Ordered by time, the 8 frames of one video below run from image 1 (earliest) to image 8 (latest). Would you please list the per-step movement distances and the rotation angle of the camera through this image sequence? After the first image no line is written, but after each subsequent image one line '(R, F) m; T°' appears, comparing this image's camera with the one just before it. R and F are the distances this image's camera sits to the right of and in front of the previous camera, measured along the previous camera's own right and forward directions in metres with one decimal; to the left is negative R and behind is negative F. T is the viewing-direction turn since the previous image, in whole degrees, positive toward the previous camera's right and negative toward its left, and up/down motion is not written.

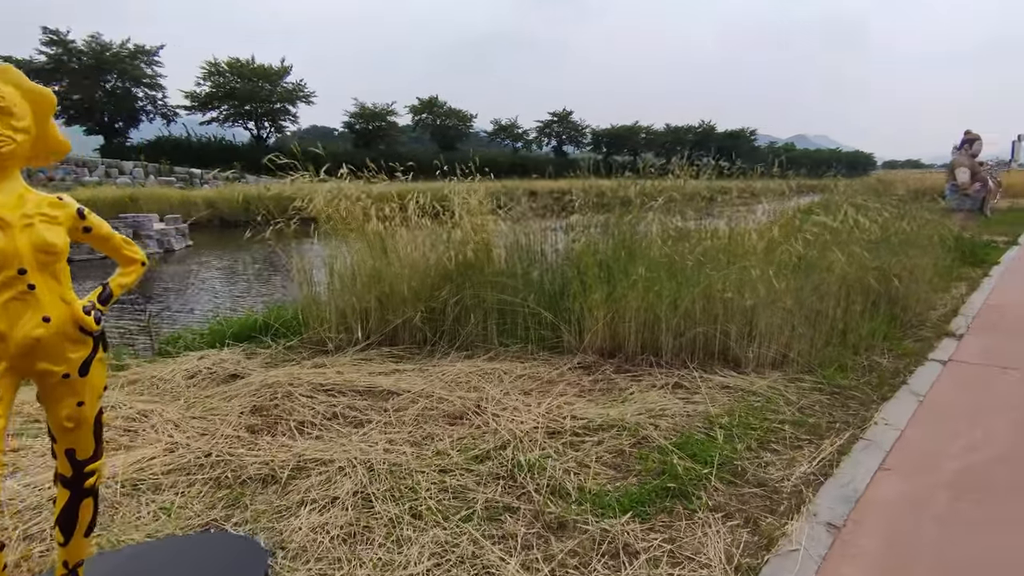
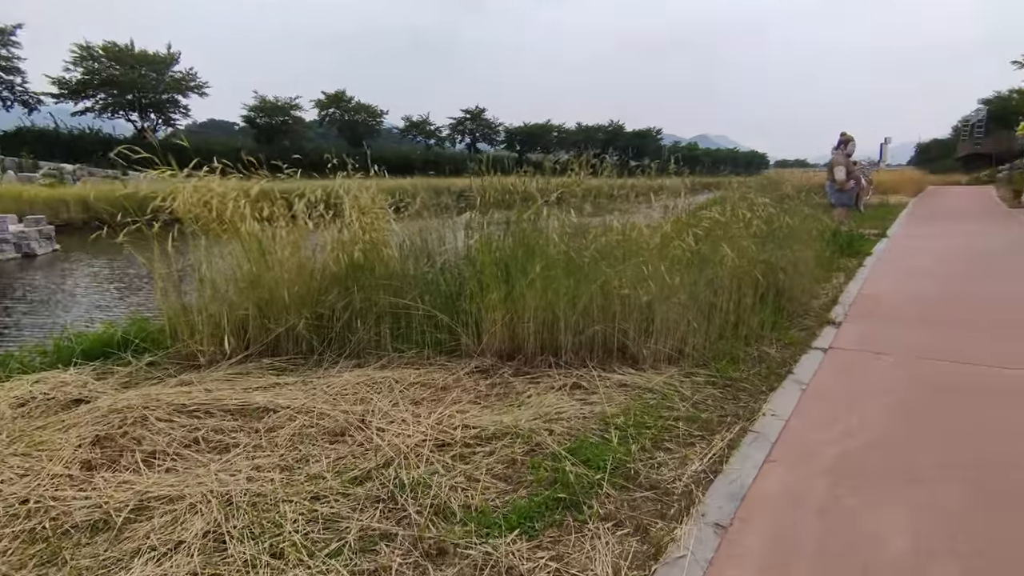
(+0.2, +0.1) m; +8°
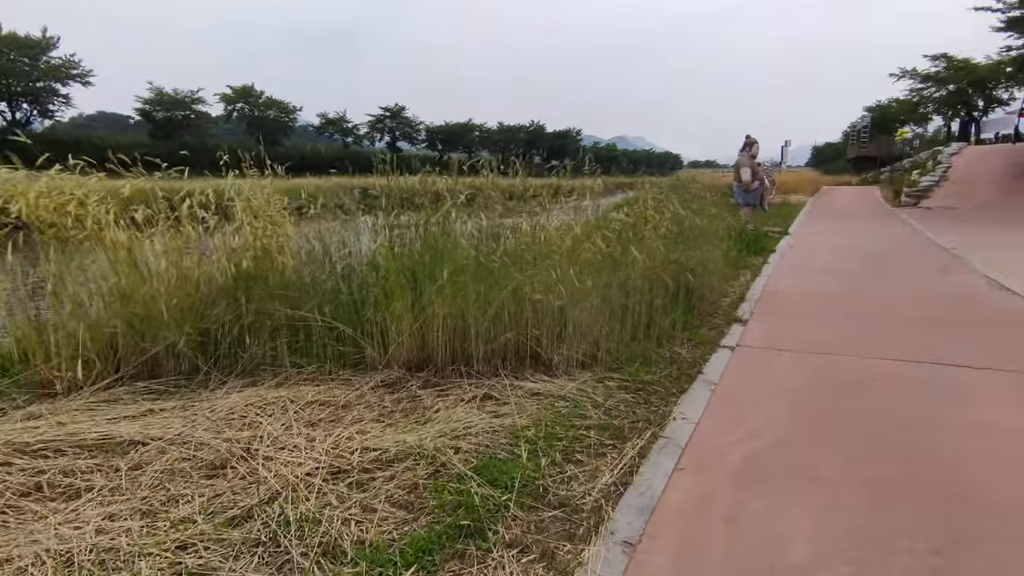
(+0.1, +0.1) m; +7°
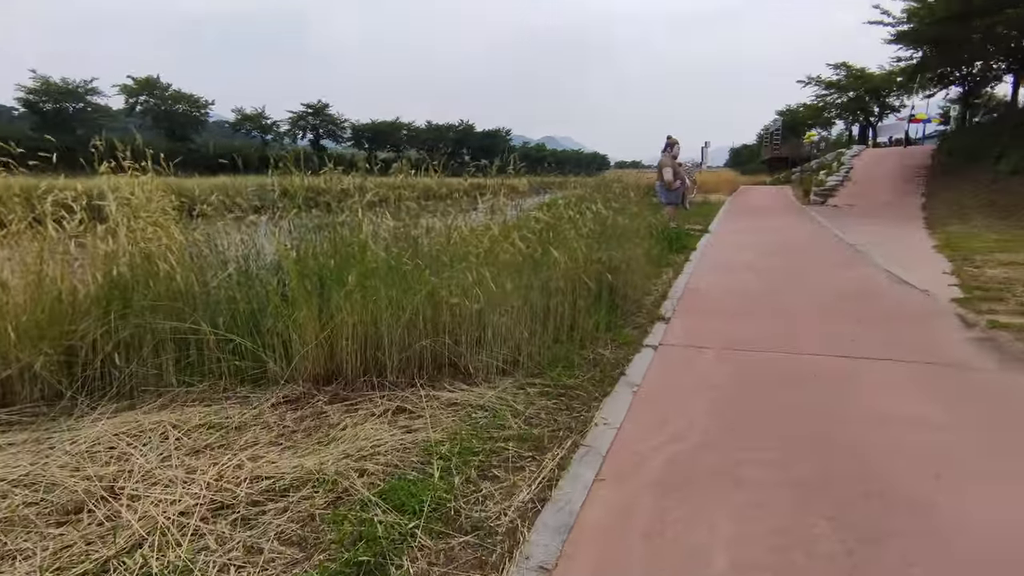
(+0.1, +0.2) m; +7°
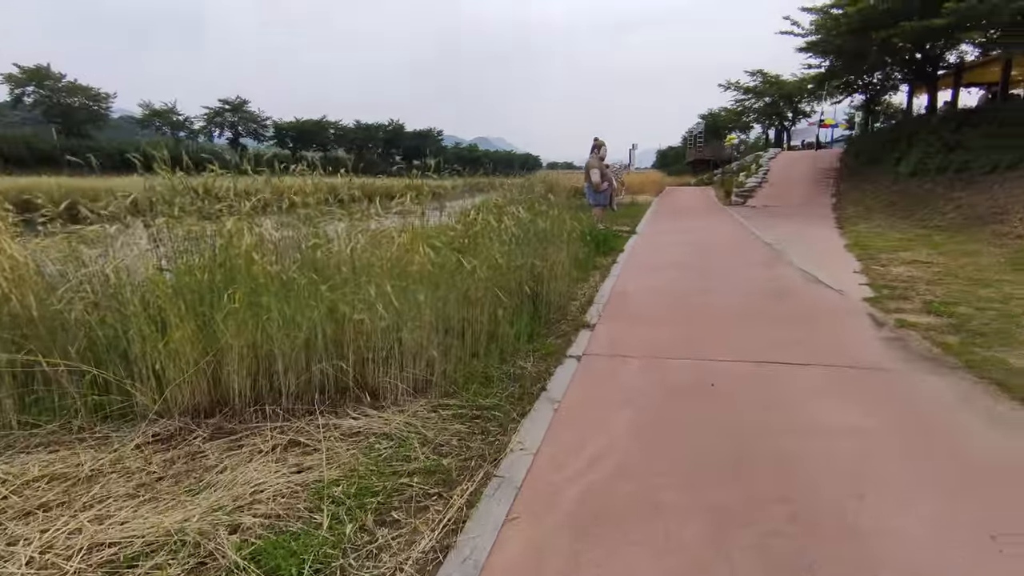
(+0.1, +0.2) m; +6°
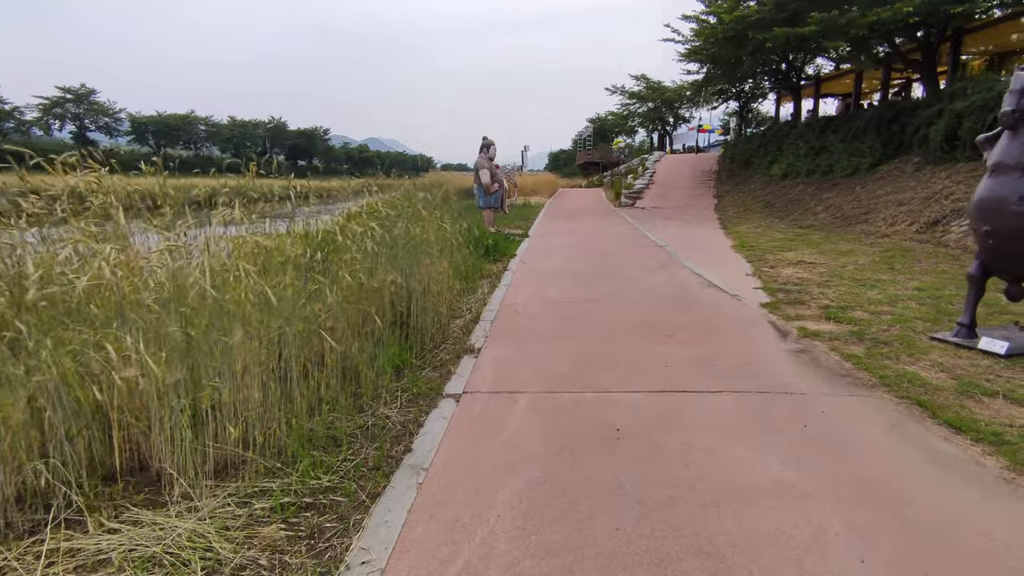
(+0.2, +0.7) m; +10°
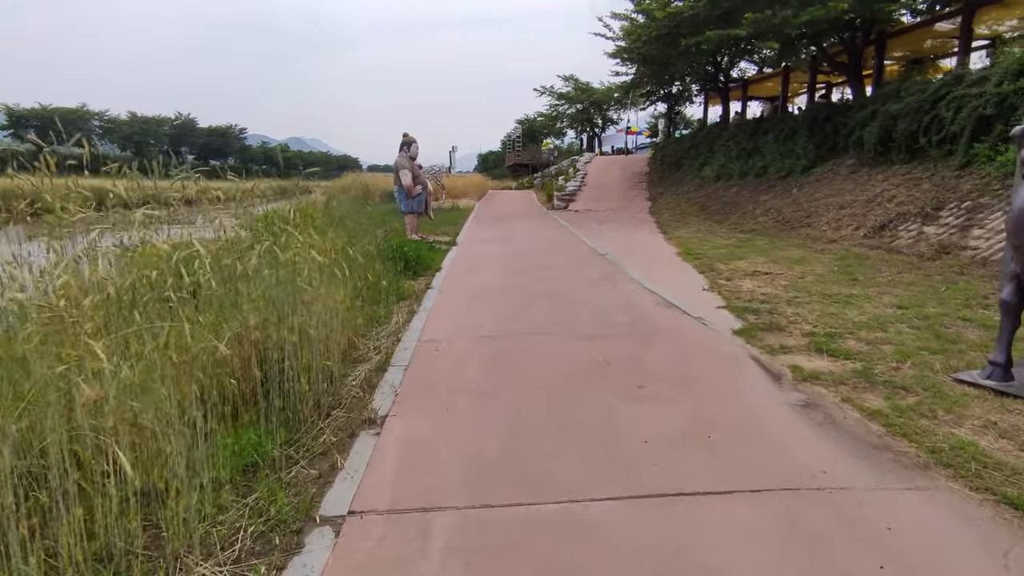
(+0.1, +1.1) m; +7°
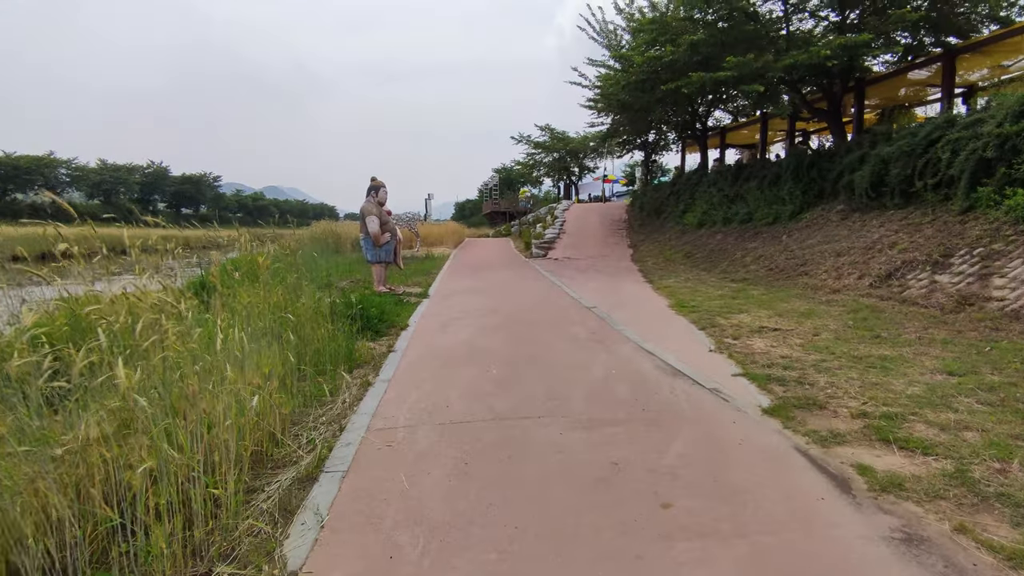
(0.0, +0.9) m; +2°
